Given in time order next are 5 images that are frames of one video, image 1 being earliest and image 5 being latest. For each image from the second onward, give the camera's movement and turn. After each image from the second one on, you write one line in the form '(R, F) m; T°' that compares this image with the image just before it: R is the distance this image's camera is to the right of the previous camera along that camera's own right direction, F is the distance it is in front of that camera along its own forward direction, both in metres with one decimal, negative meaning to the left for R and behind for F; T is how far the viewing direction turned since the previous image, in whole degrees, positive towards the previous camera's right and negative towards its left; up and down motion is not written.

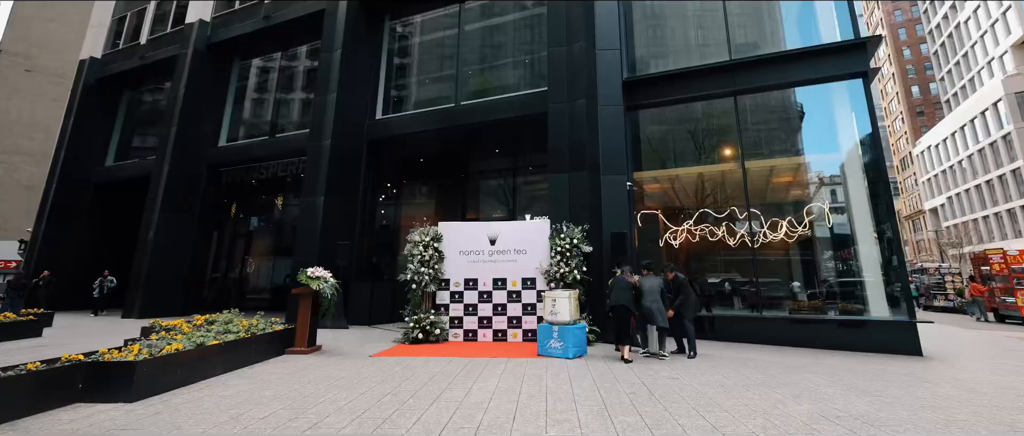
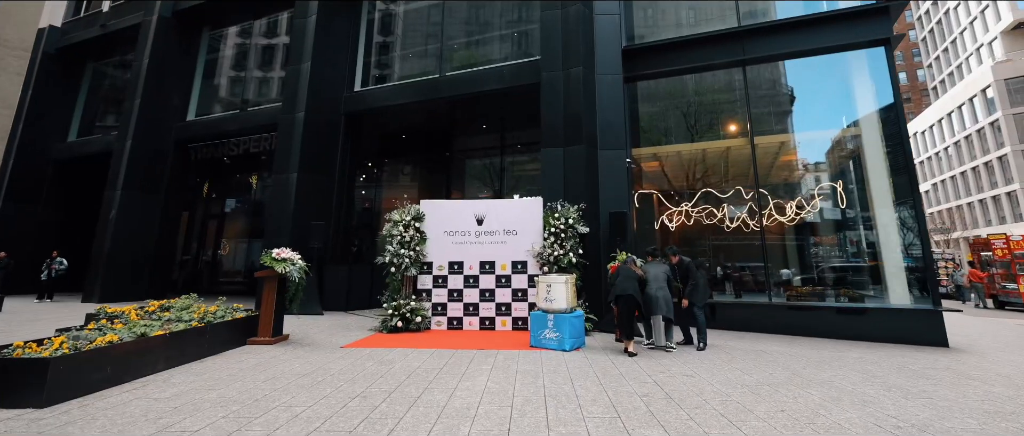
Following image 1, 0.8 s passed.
(0.0, +0.7) m; +2°
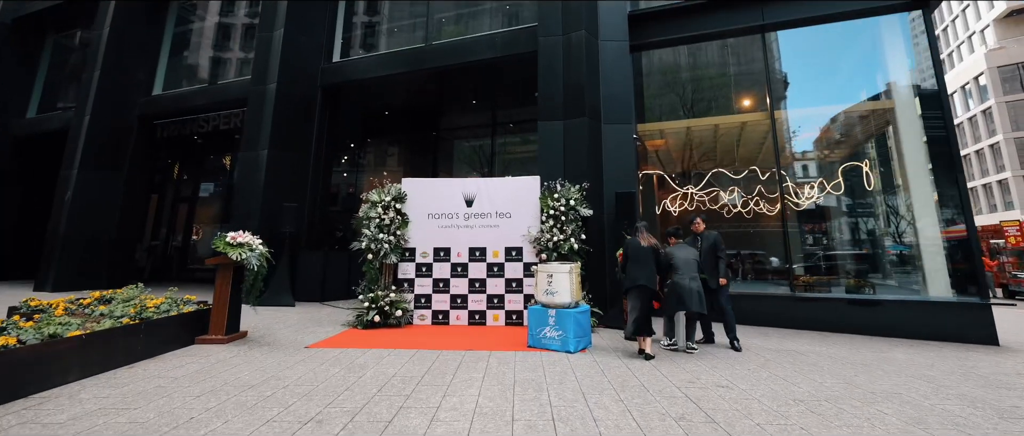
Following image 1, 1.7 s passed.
(-0.1, +0.8) m; +1°
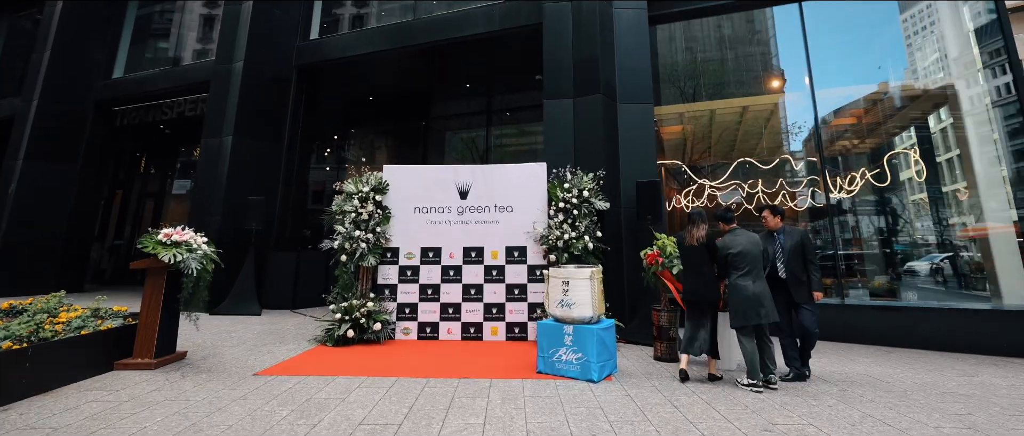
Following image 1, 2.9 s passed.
(-0.1, +0.9) m; +1°
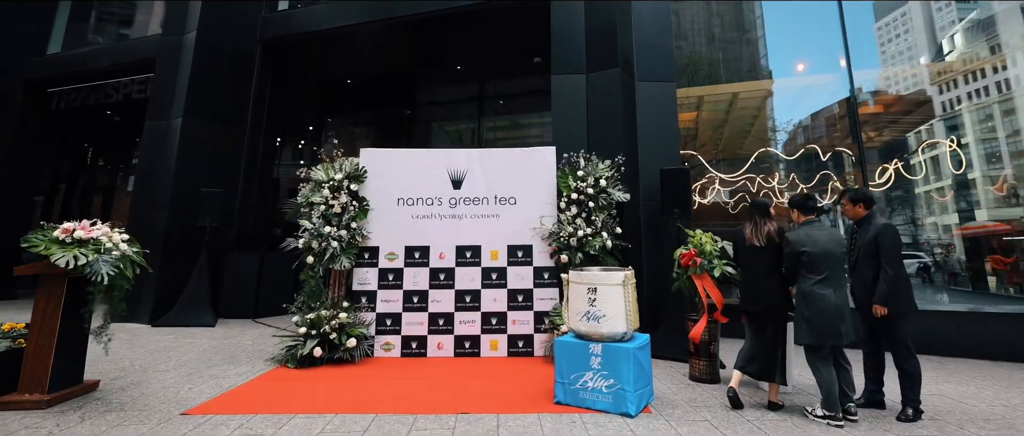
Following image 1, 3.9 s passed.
(-0.2, +0.8) m; +2°
